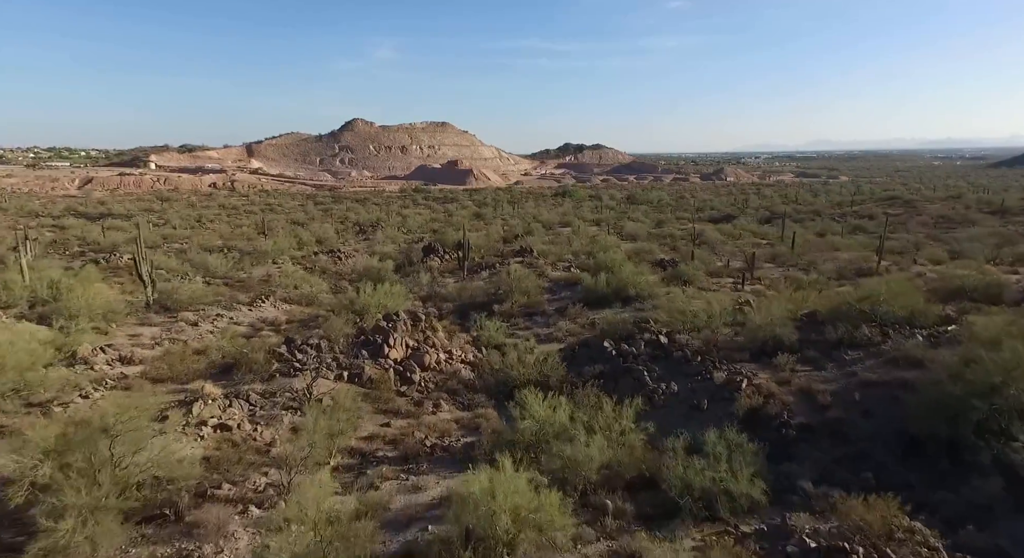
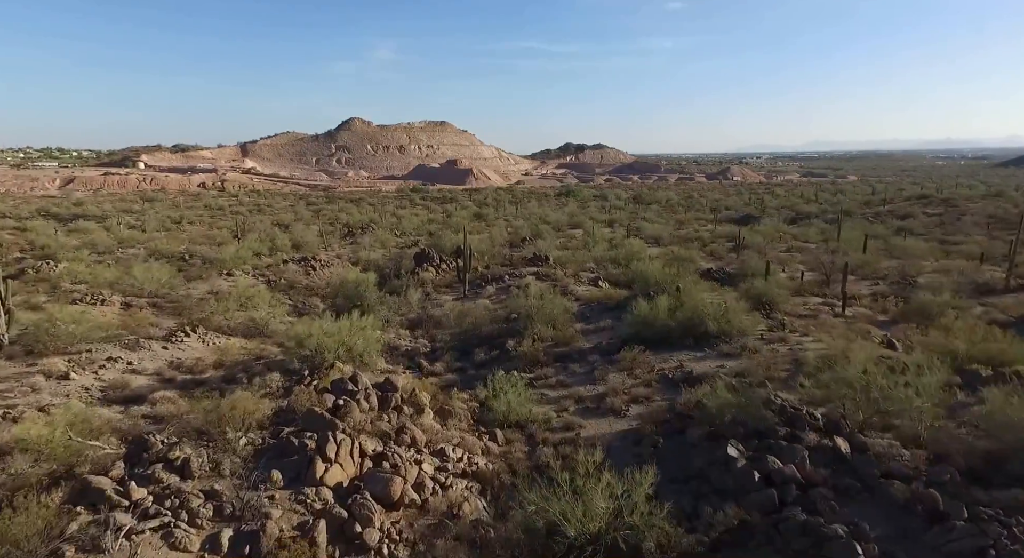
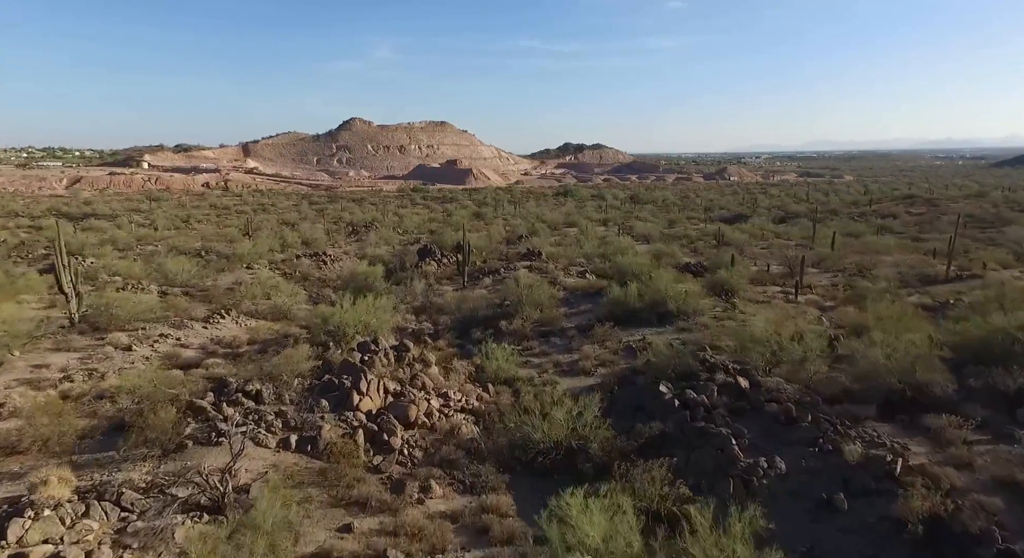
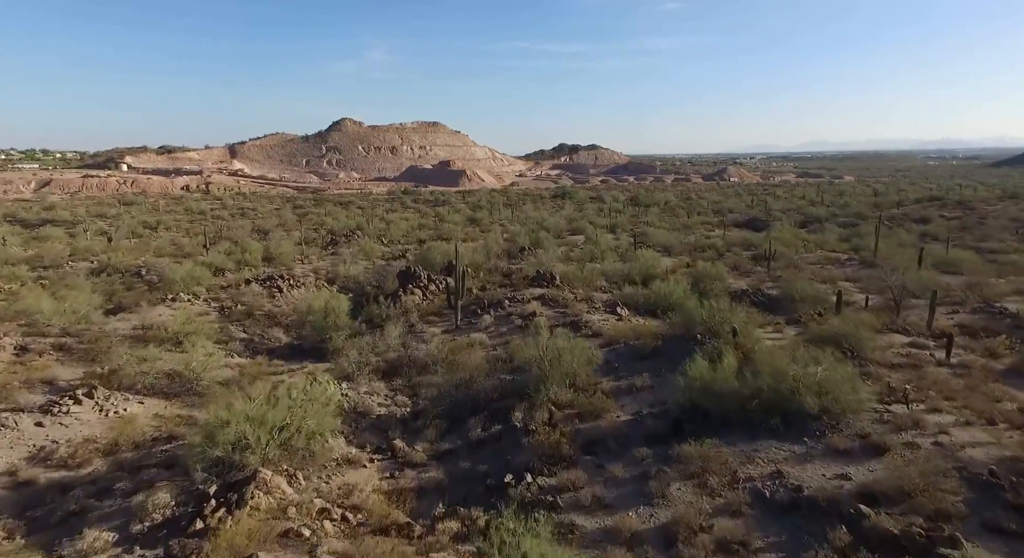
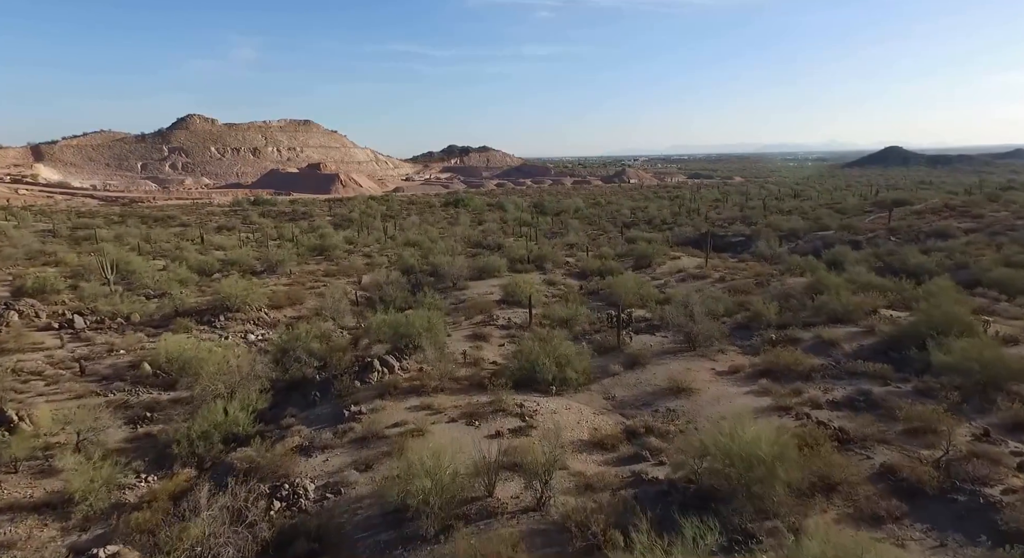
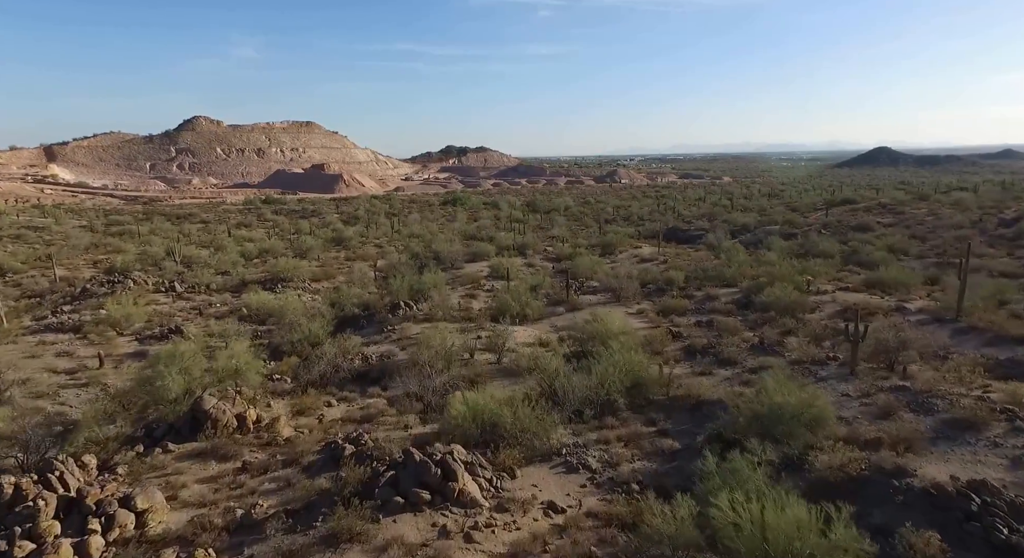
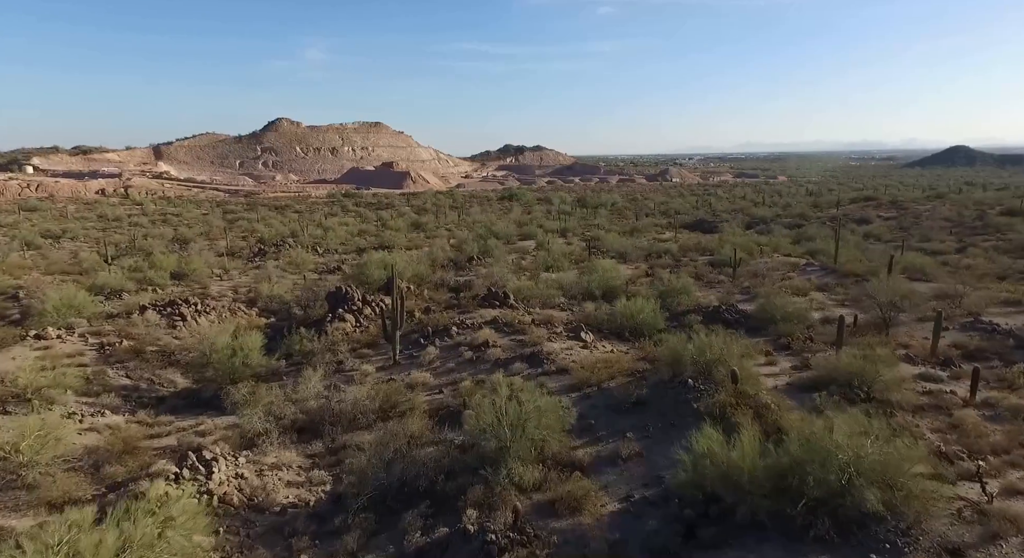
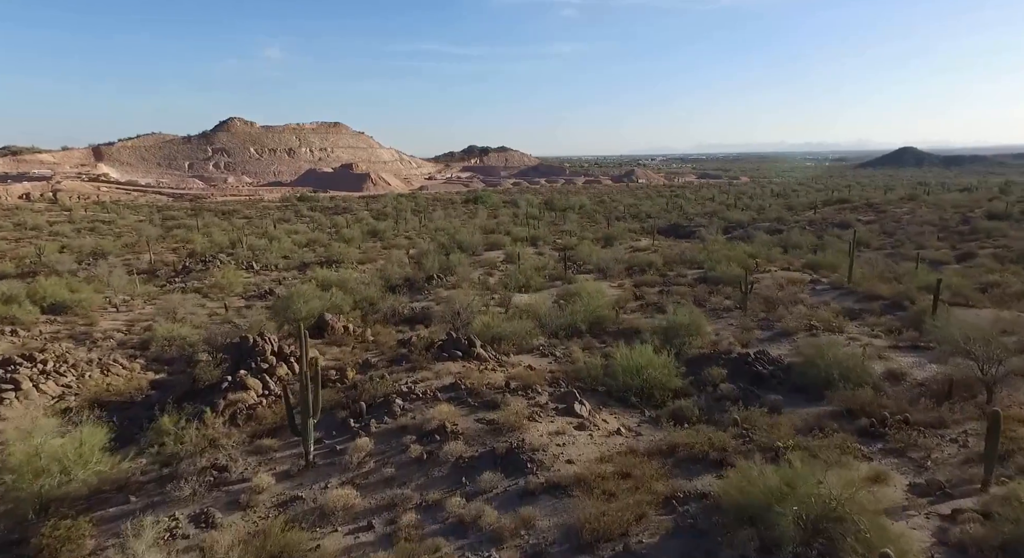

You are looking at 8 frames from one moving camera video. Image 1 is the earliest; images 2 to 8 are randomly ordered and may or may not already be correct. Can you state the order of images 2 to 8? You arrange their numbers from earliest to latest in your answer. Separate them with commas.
3, 2, 4, 7, 8, 6, 5
